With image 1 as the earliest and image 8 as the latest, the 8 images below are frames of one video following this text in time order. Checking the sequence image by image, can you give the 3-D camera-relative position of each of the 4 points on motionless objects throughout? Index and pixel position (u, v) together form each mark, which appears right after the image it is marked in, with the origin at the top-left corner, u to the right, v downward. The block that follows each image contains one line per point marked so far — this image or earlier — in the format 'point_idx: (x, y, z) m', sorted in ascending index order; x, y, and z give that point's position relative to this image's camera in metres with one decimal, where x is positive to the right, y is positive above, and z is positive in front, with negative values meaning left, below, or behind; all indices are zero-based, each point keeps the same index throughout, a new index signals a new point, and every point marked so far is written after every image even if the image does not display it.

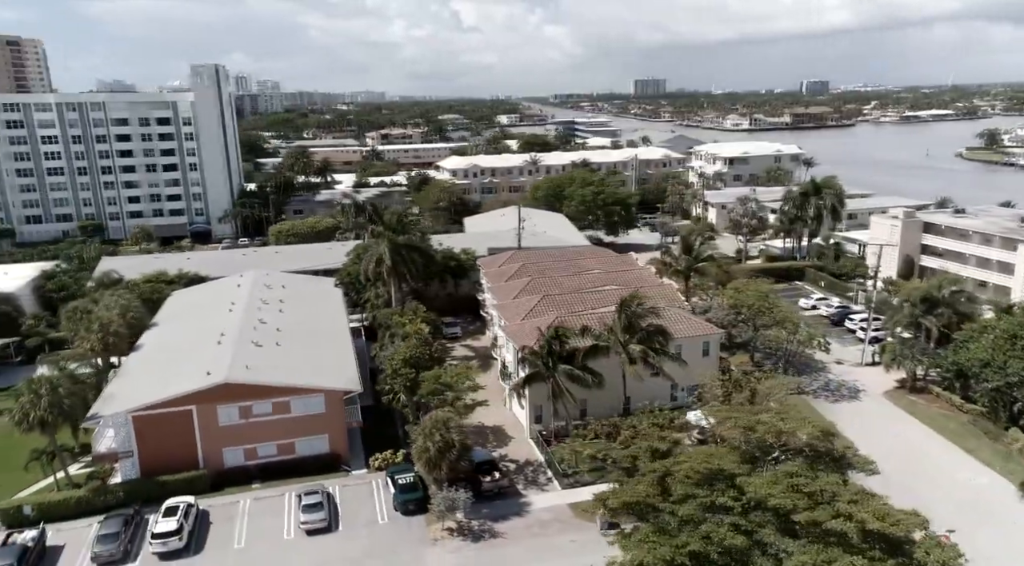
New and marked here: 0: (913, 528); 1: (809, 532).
0: (+9.4, -5.8, +18.4) m
1: (+6.8, -5.8, +17.9) m
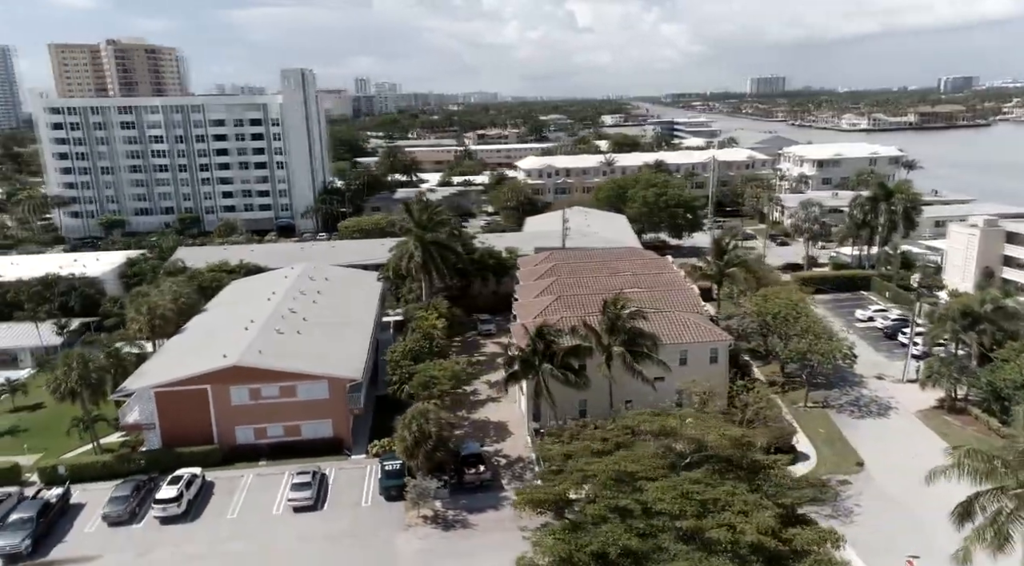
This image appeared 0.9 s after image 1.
0: (+6.8, -6.1, +18.1) m
1: (+4.1, -5.9, +17.9) m
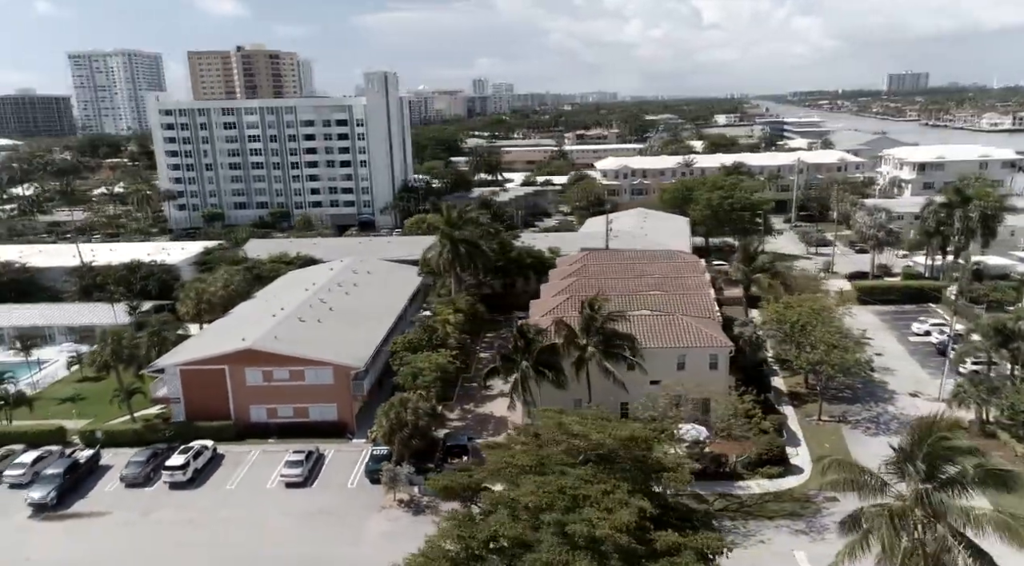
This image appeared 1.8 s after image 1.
0: (+3.7, -6.2, +18.2) m
1: (+1.1, -5.9, +18.4) m
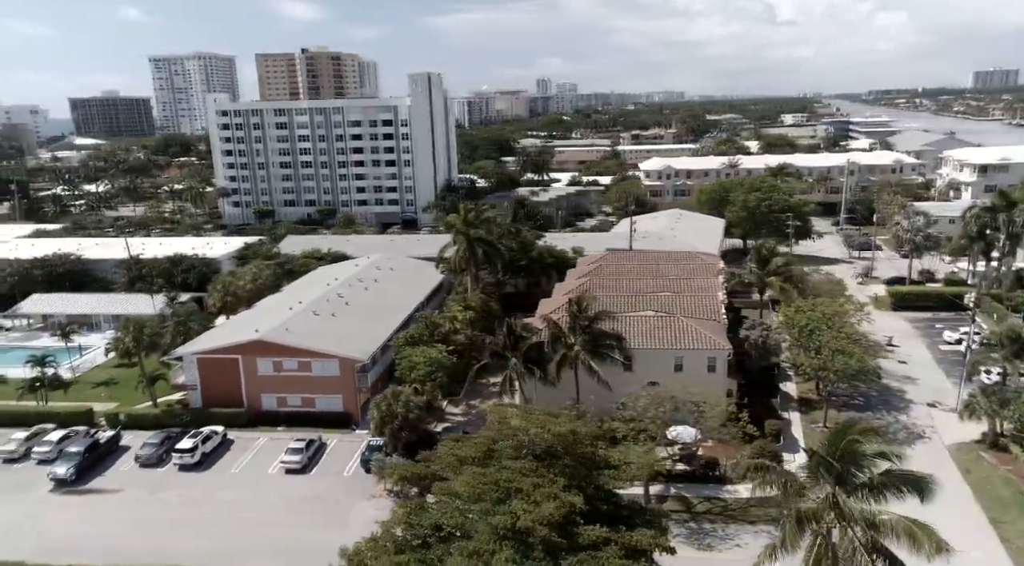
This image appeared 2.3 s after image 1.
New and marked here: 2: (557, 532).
0: (+2.0, -6.2, +18.5) m
1: (-0.6, -5.9, +19.0) m
2: (+1.0, -5.9, +18.4) m
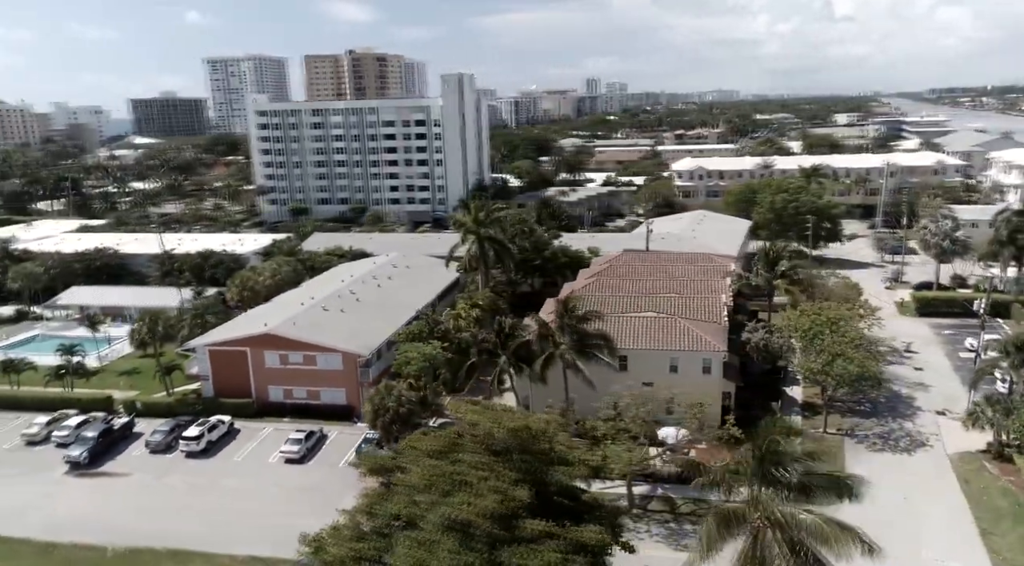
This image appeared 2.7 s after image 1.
0: (+0.6, -6.1, +18.9) m
1: (-2.0, -5.8, +19.5) m
2: (-0.4, -5.9, +18.9) m
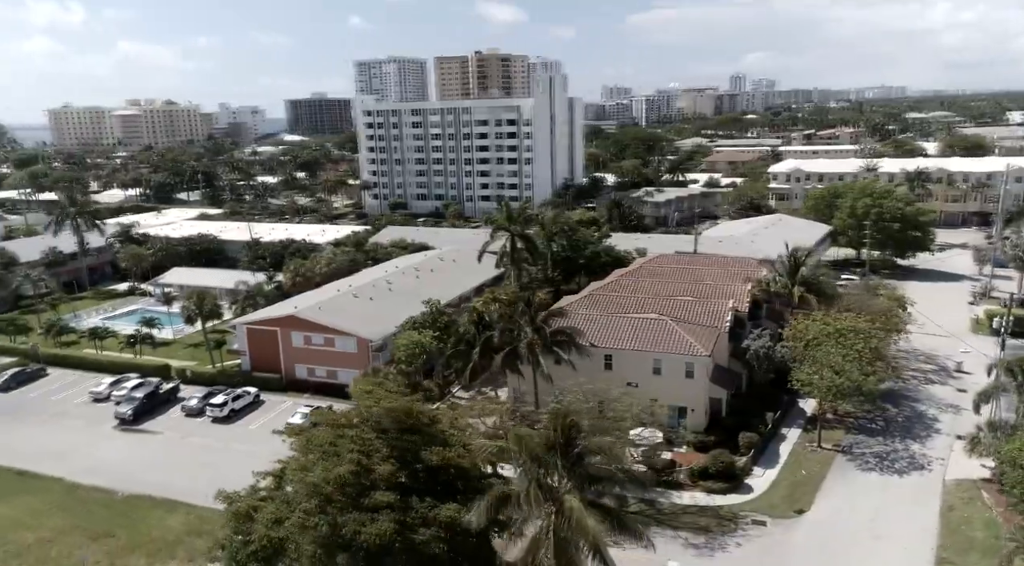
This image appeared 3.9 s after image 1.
0: (-3.4, -5.9, +20.5) m
1: (-5.7, -5.5, +21.6) m
2: (-4.3, -5.6, +20.6) m
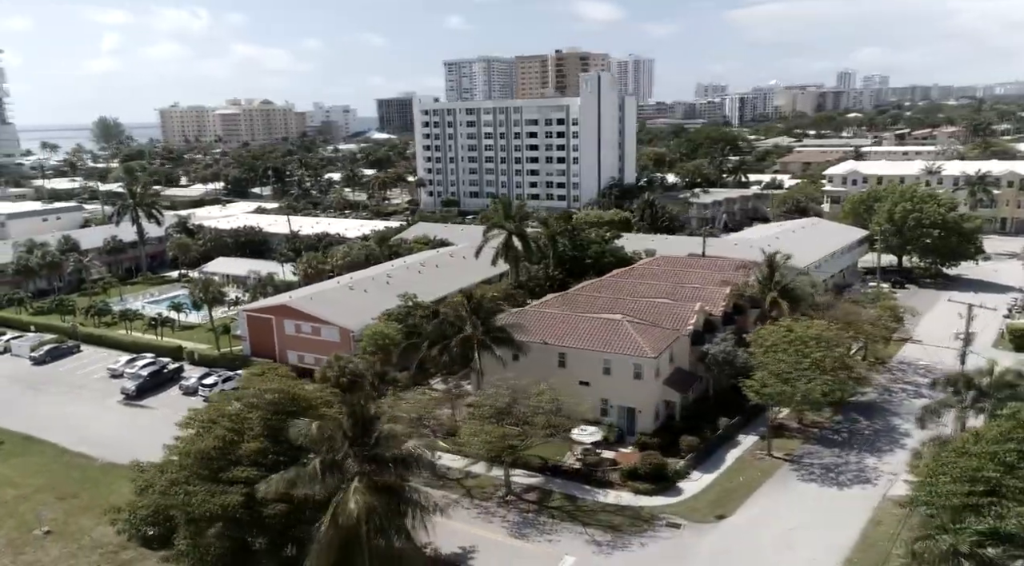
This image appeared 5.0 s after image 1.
0: (-7.7, -5.6, +22.1) m
1: (-9.9, -5.1, +23.5) m
2: (-8.6, -5.3, +22.4) m
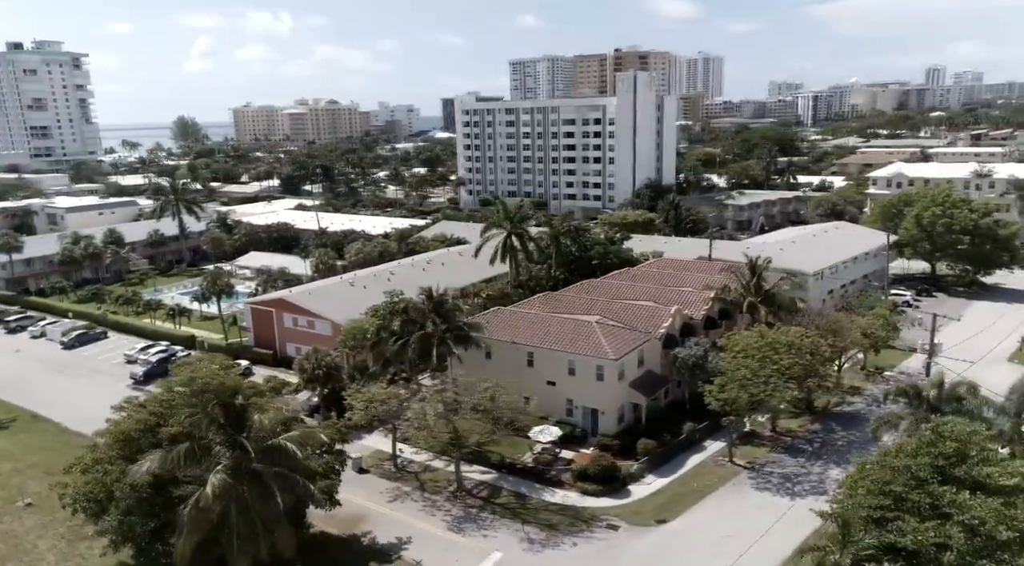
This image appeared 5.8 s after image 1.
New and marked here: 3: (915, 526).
0: (-10.7, -5.4, +23.4) m
1: (-12.7, -4.8, +25.1) m
2: (-11.5, -5.1, +23.8) m
3: (+10.5, -6.4, +20.1) m
